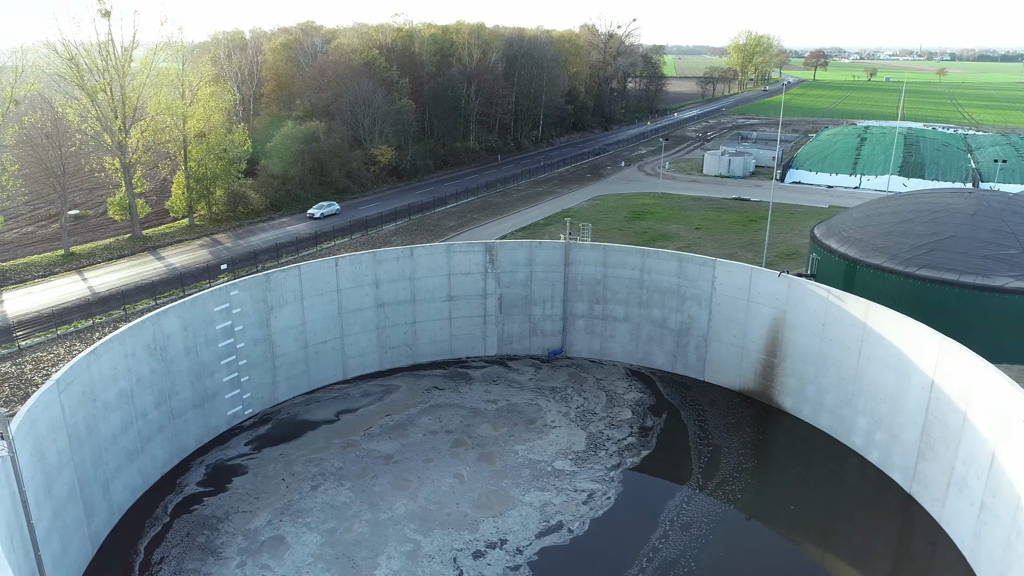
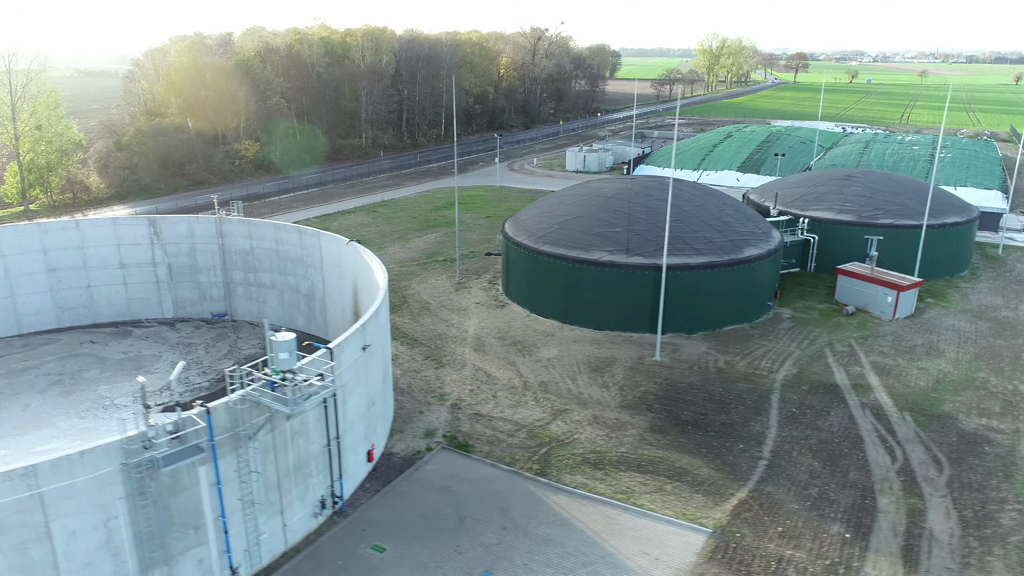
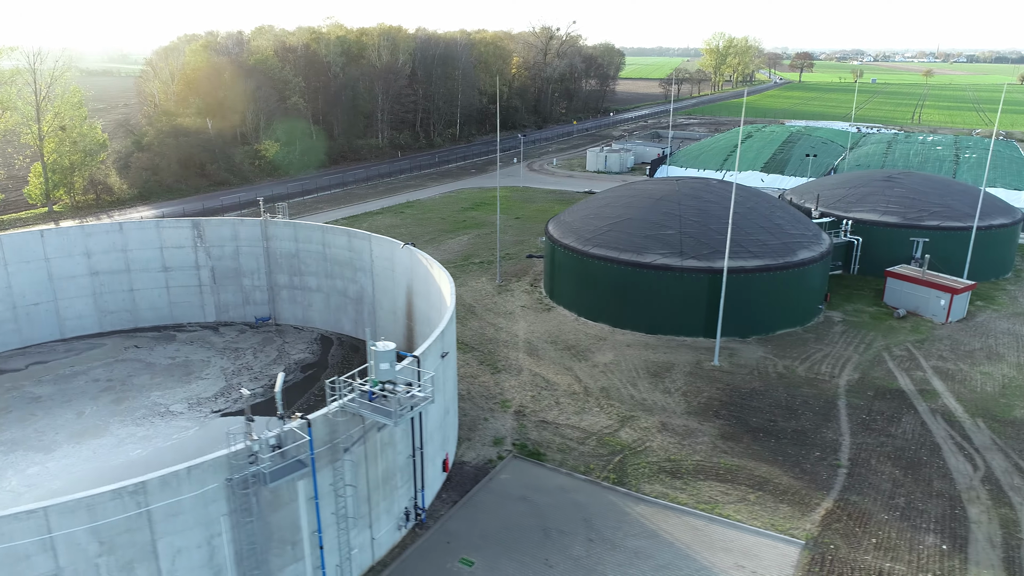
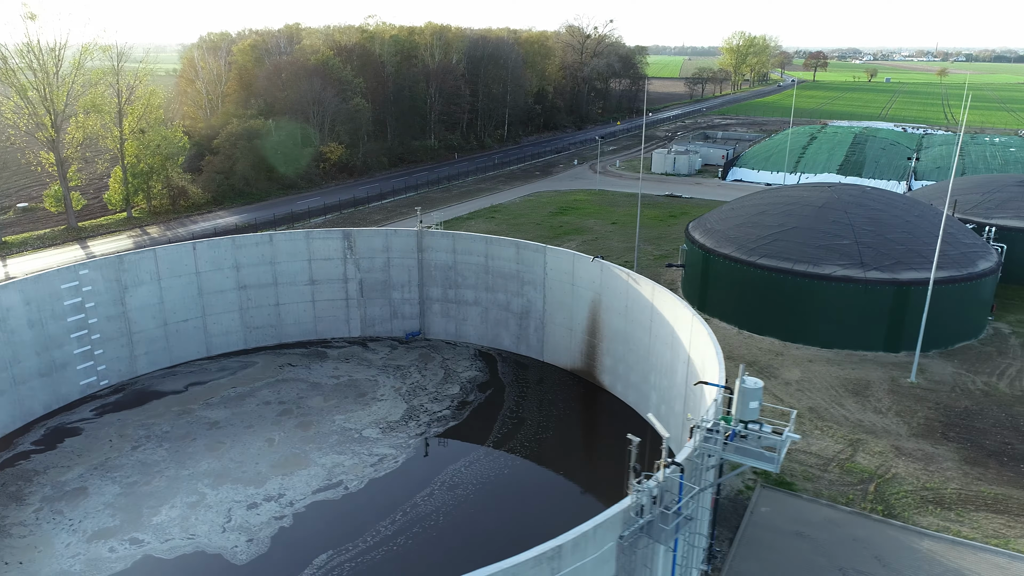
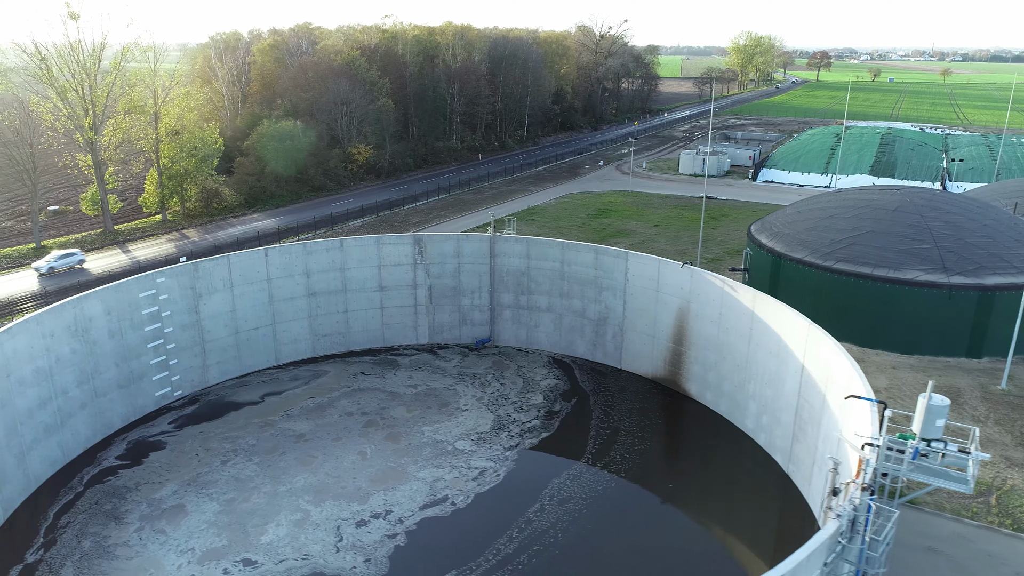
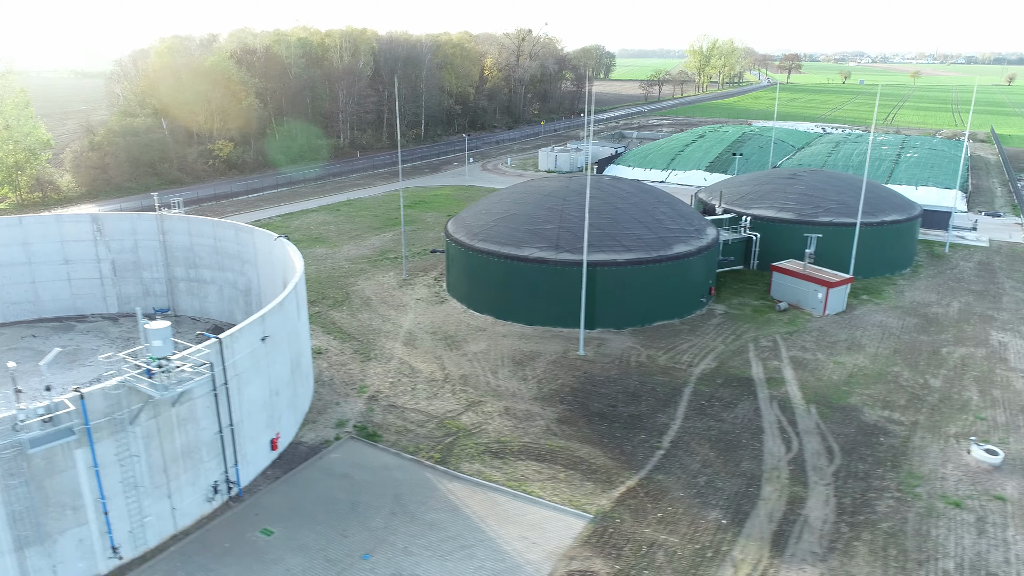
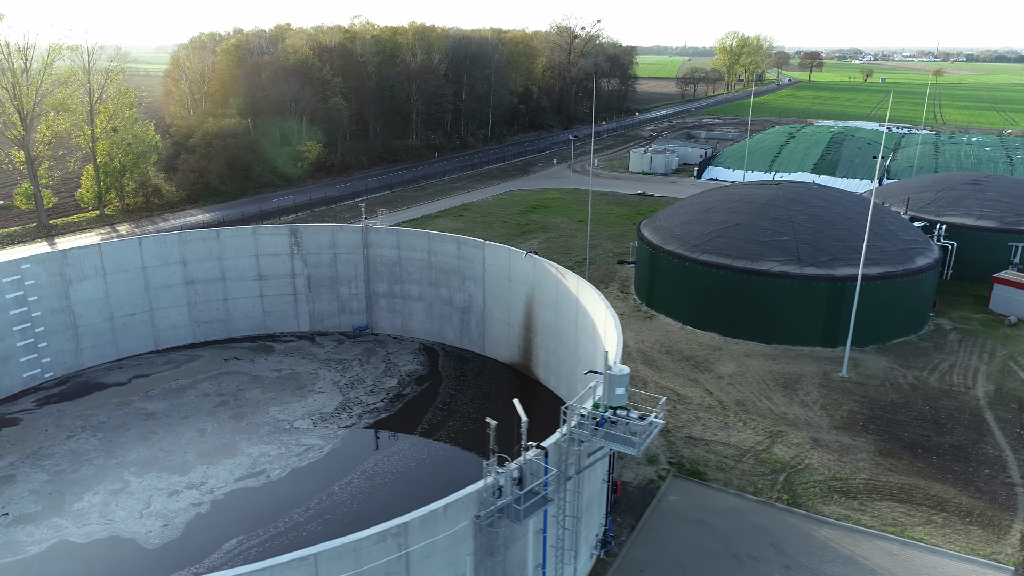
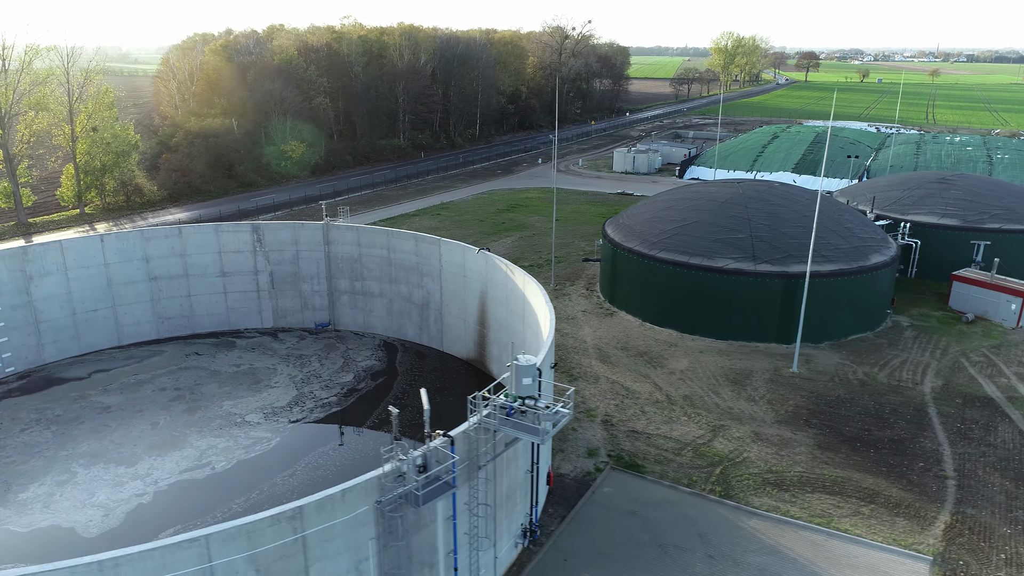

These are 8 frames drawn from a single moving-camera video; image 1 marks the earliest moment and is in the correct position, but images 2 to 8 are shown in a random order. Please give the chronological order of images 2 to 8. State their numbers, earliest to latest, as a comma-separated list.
5, 4, 7, 8, 3, 2, 6
